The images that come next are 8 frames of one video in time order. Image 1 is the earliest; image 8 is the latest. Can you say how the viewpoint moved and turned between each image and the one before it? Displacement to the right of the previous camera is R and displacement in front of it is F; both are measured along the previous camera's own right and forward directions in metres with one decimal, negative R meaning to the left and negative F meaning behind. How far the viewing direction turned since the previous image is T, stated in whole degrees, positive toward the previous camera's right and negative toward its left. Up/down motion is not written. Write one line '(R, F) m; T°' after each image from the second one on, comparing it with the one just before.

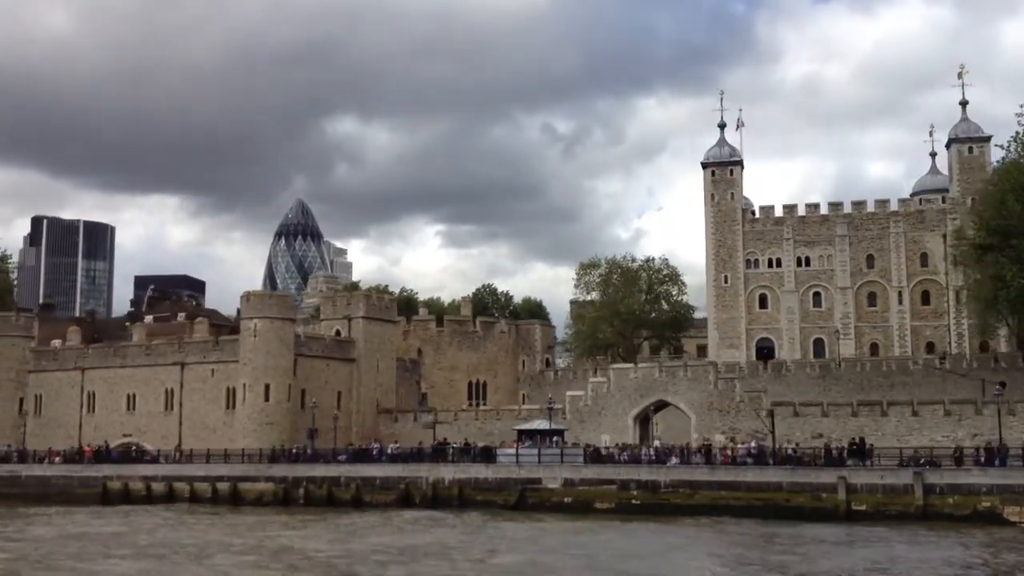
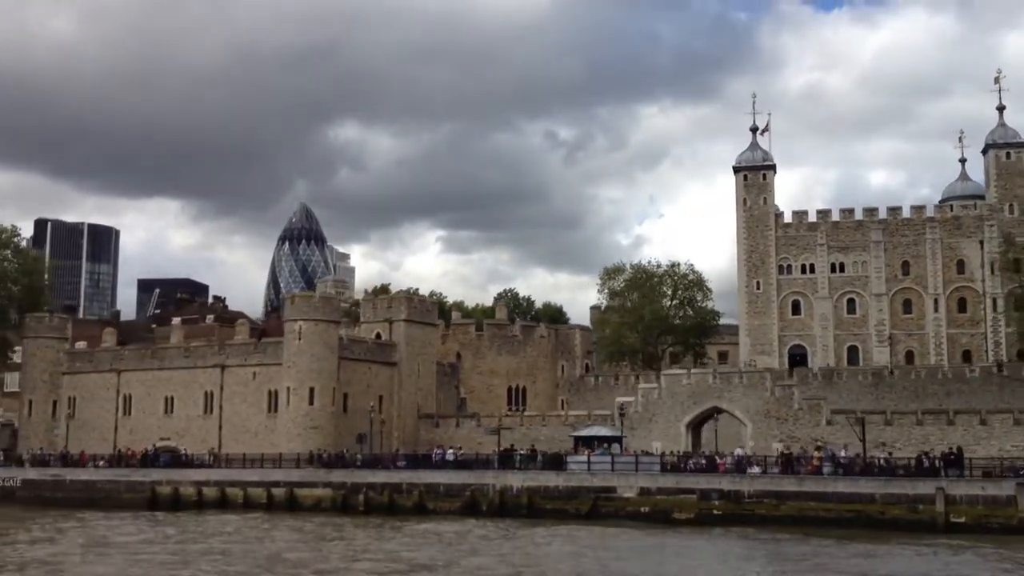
(-2.6, +1.4) m; 0°
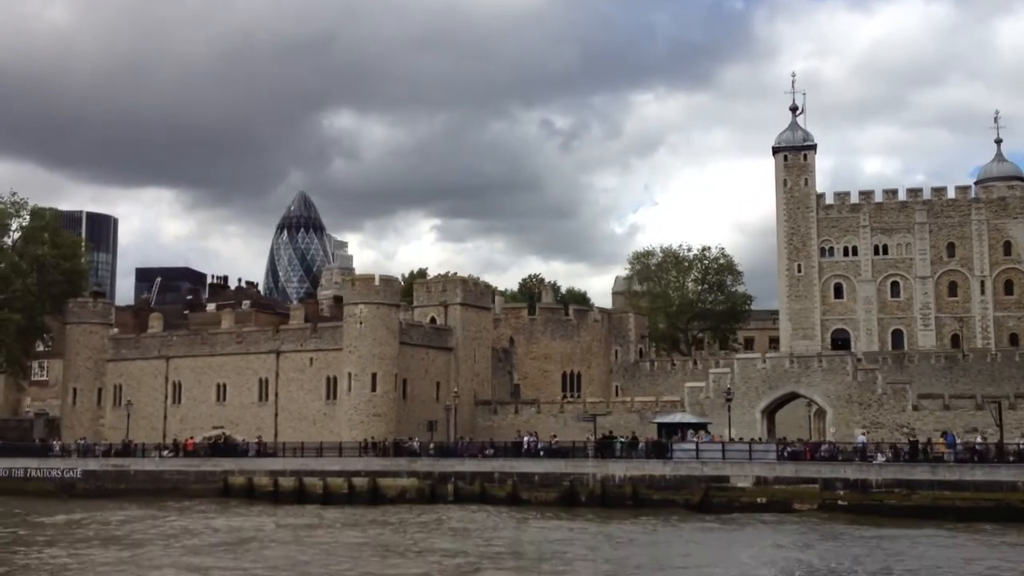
(-3.6, +2.1) m; 0°
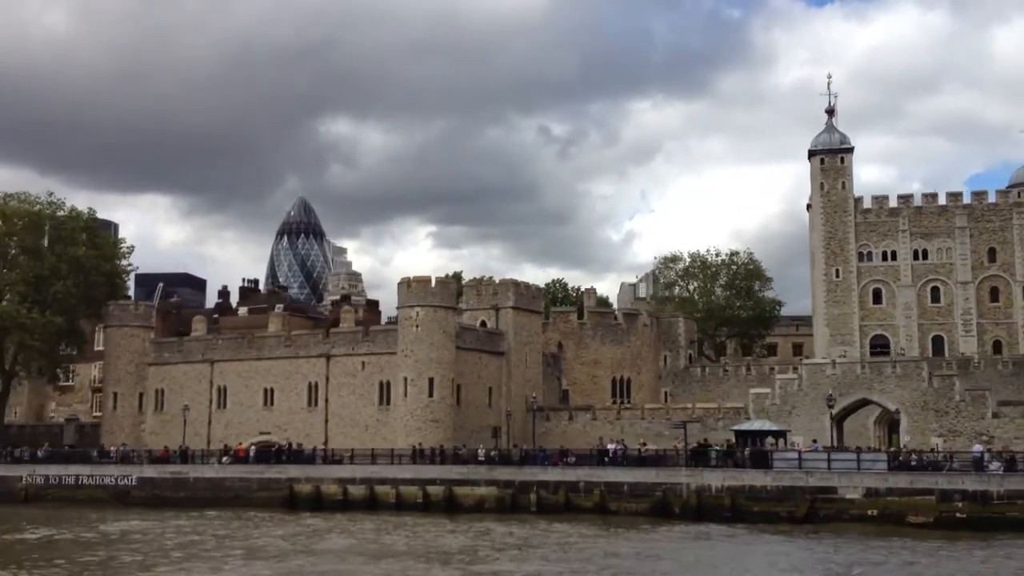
(-3.1, +1.7) m; 0°
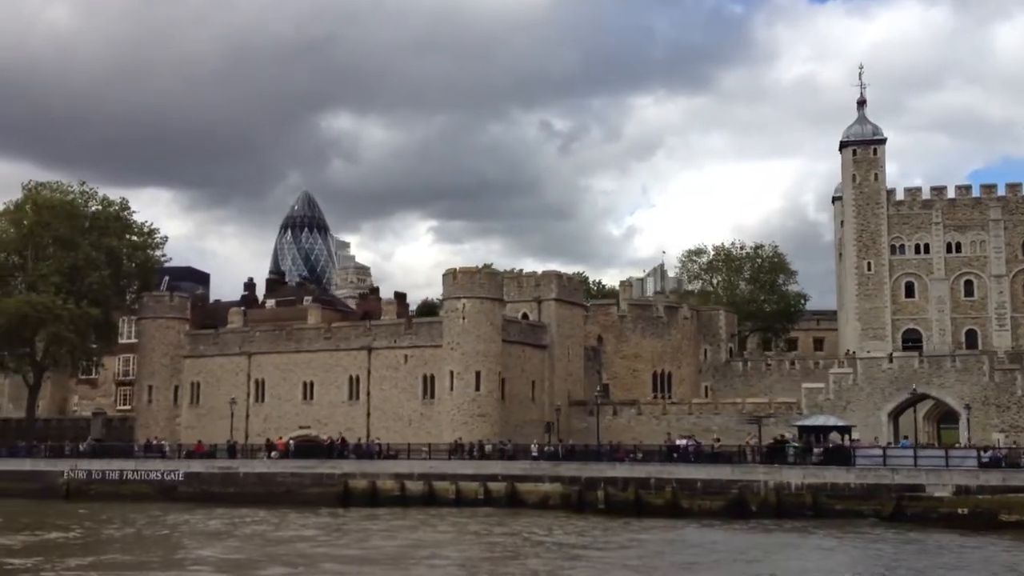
(-2.3, +1.2) m; 0°
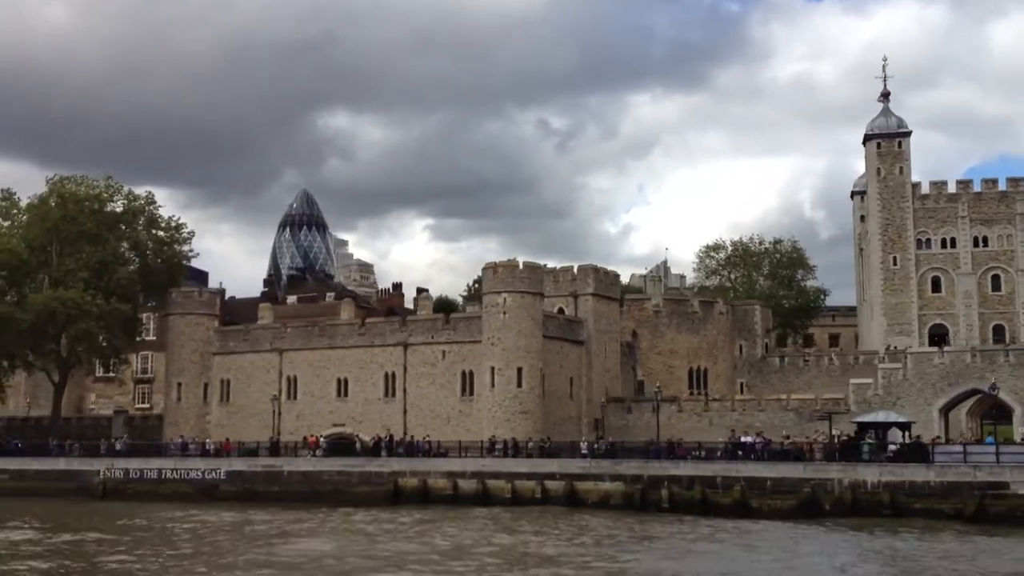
(-2.1, +1.2) m; 0°
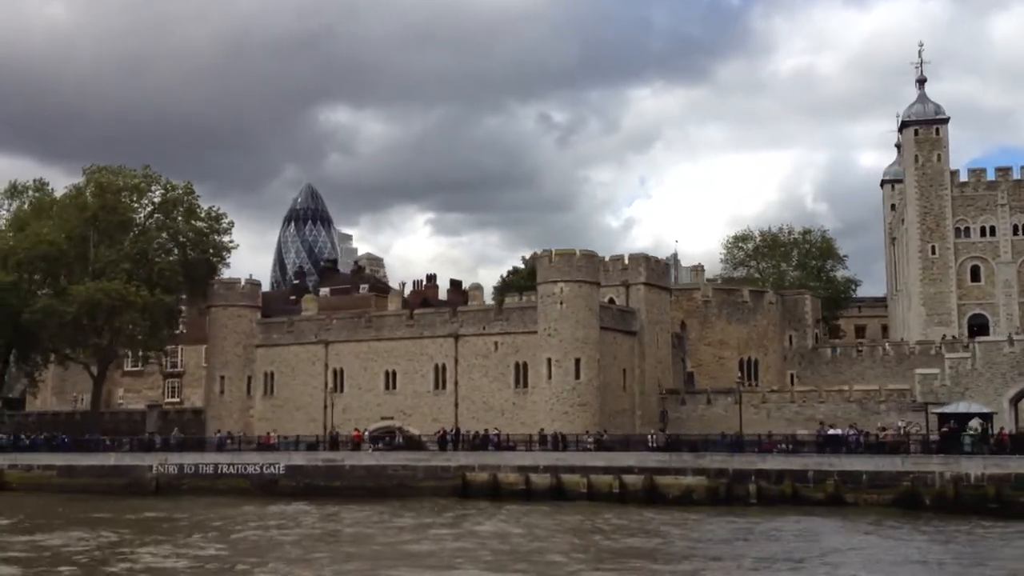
(-2.5, +1.4) m; 0°
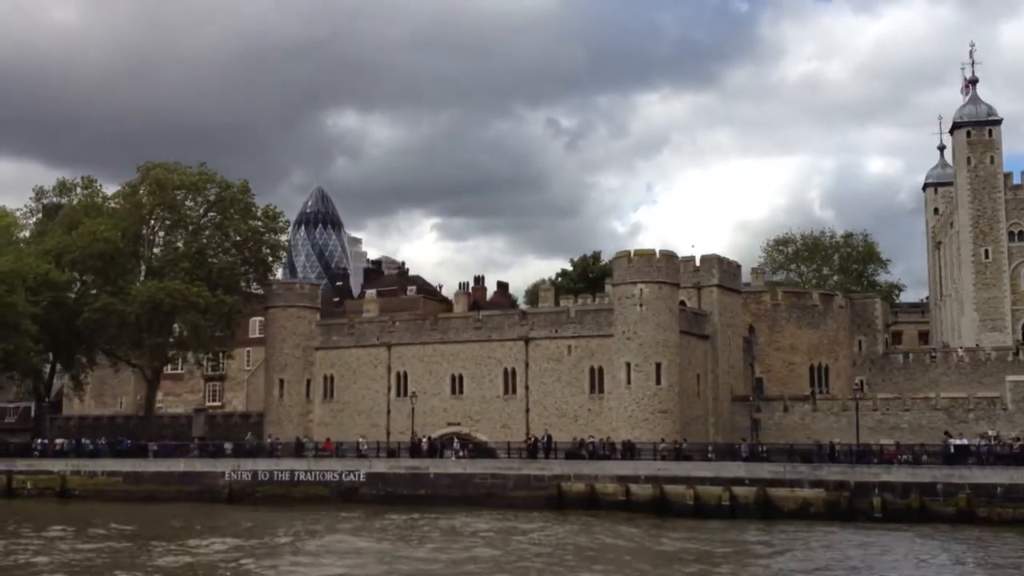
(-3.2, +1.7) m; -1°
